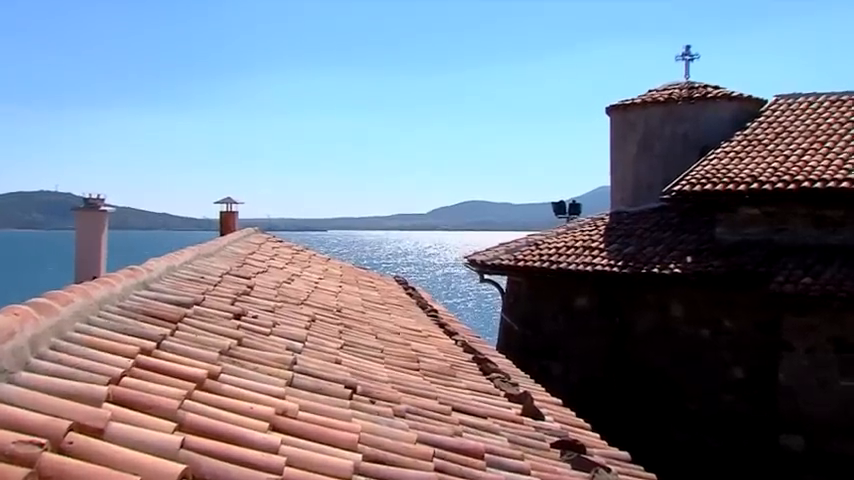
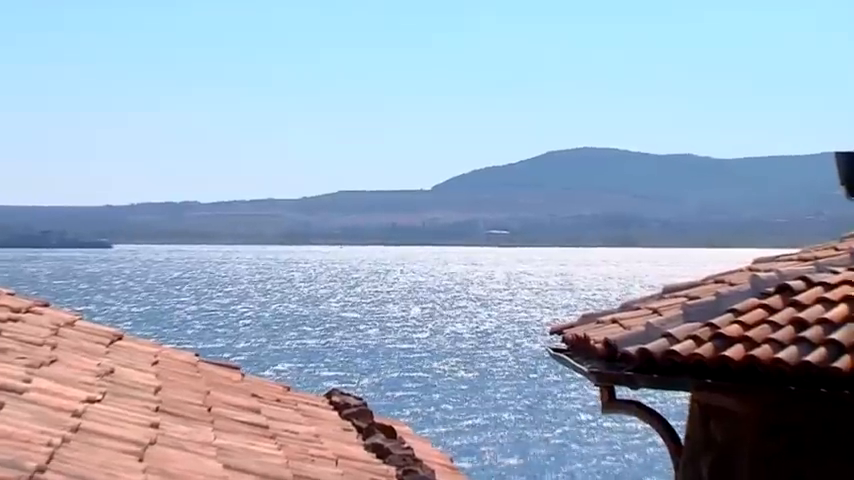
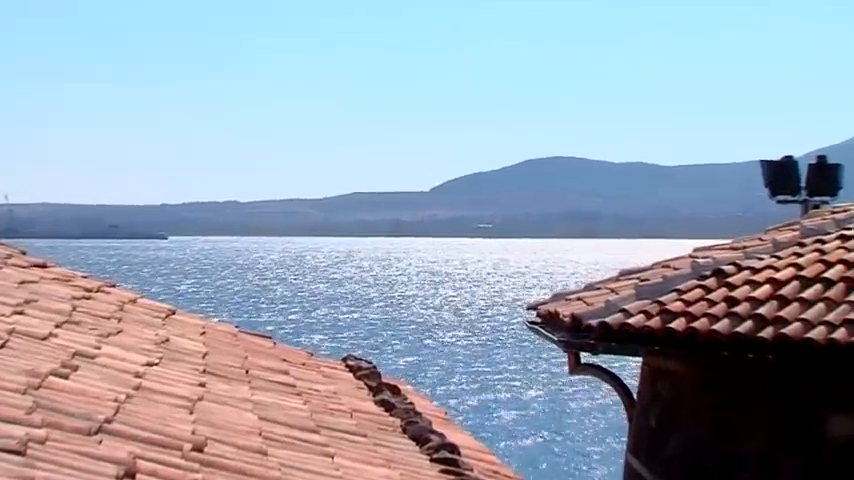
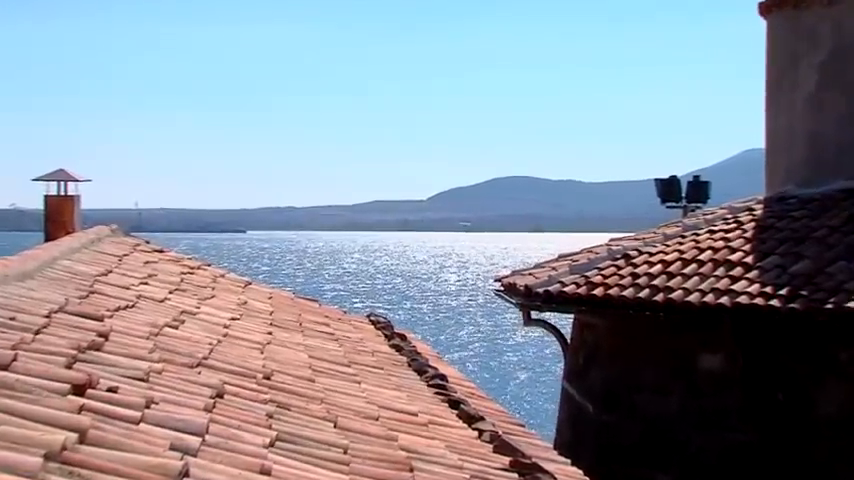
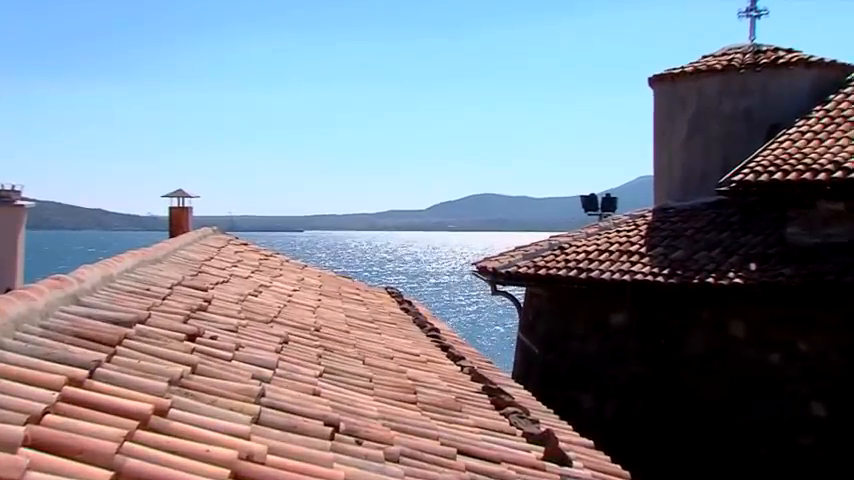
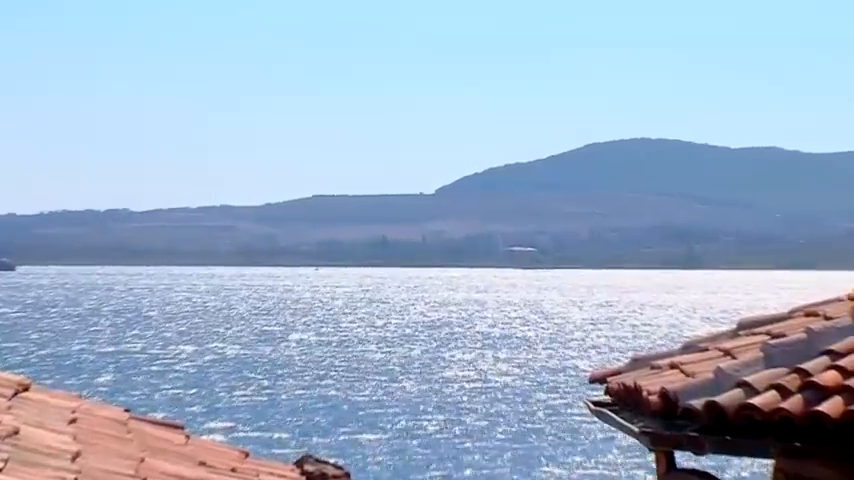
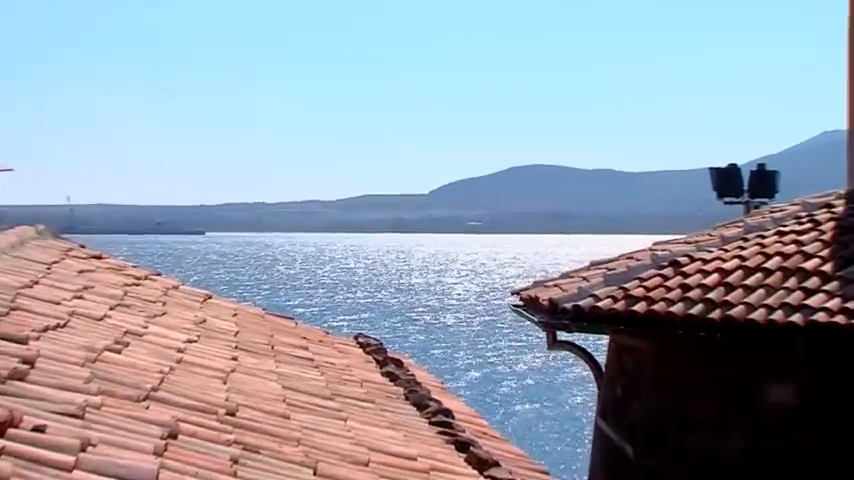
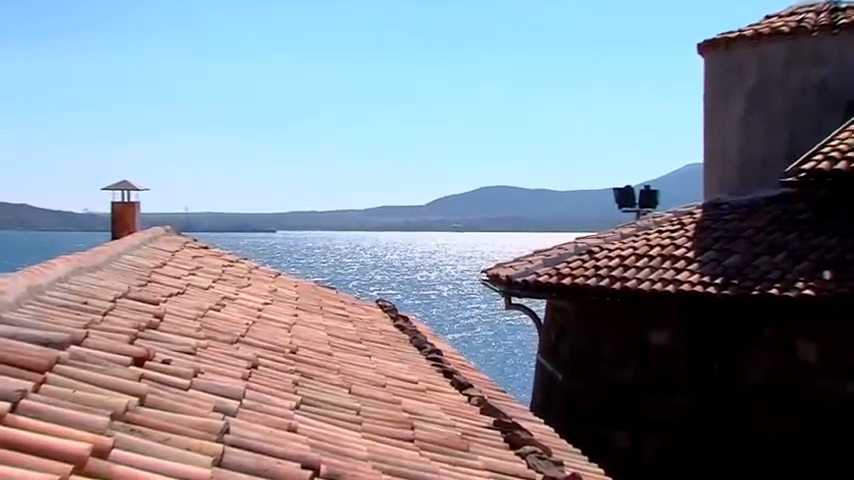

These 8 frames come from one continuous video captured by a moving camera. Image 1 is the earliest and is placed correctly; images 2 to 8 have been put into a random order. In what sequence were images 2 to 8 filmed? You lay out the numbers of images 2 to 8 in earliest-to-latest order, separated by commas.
5, 8, 4, 7, 3, 2, 6
